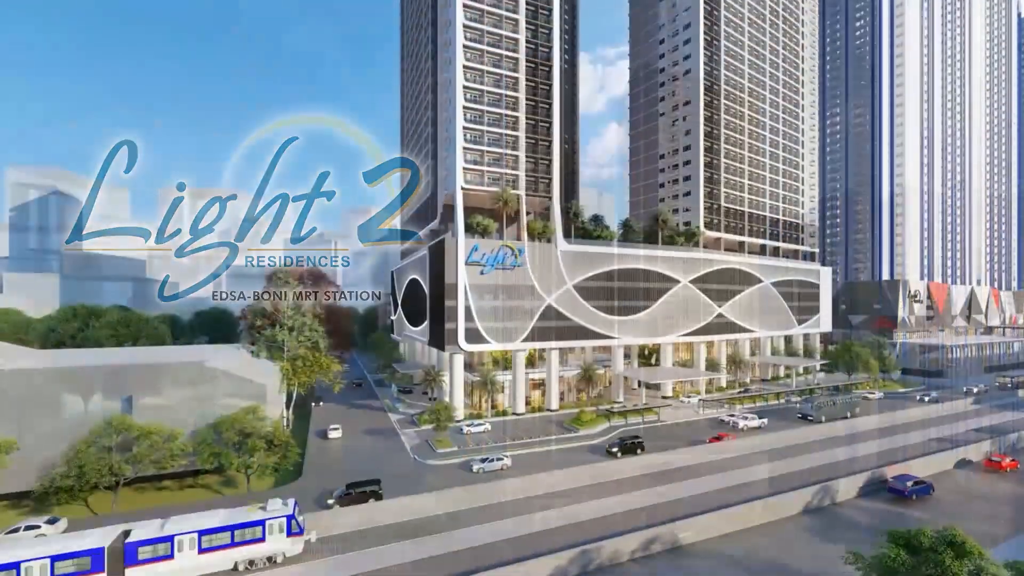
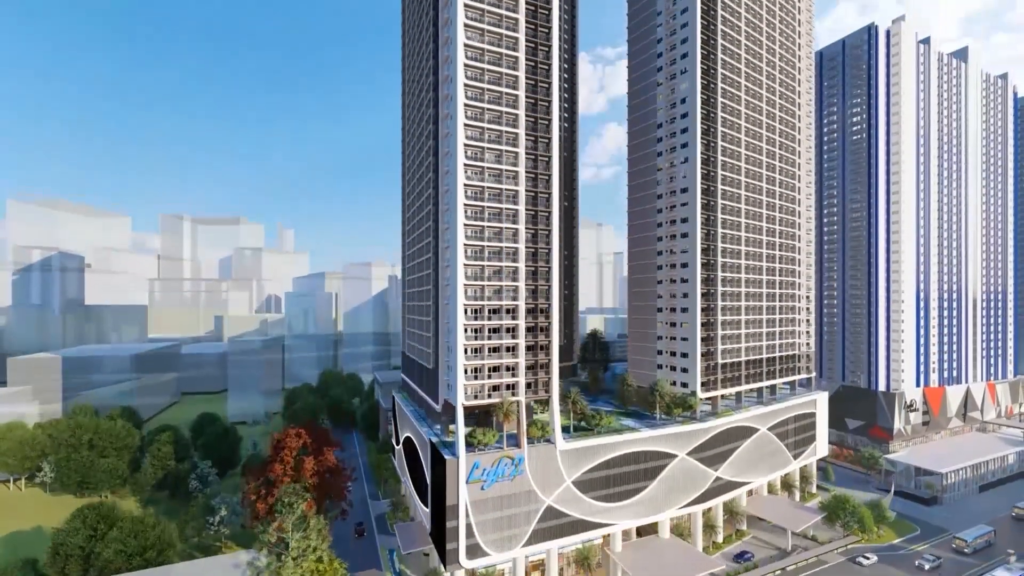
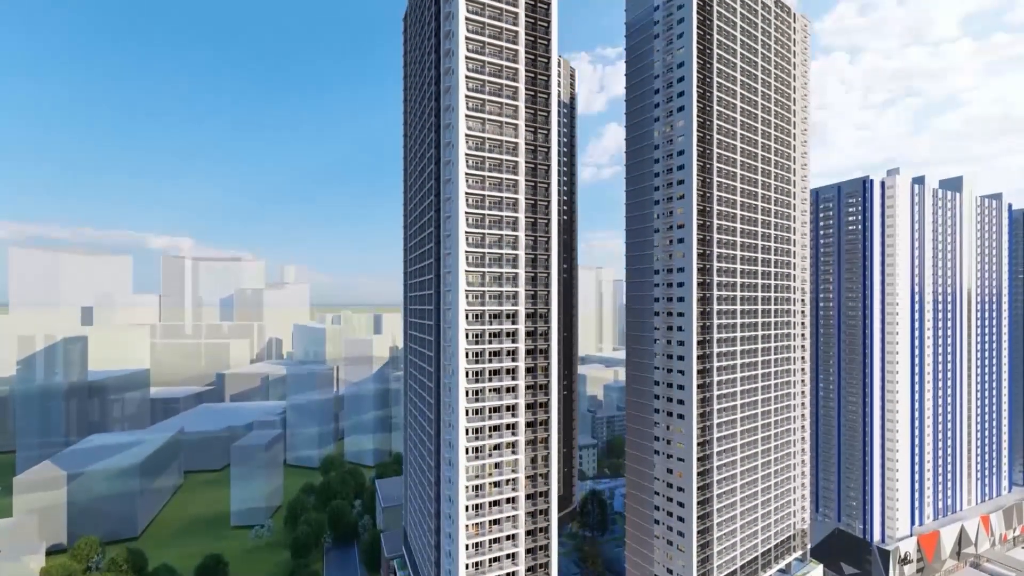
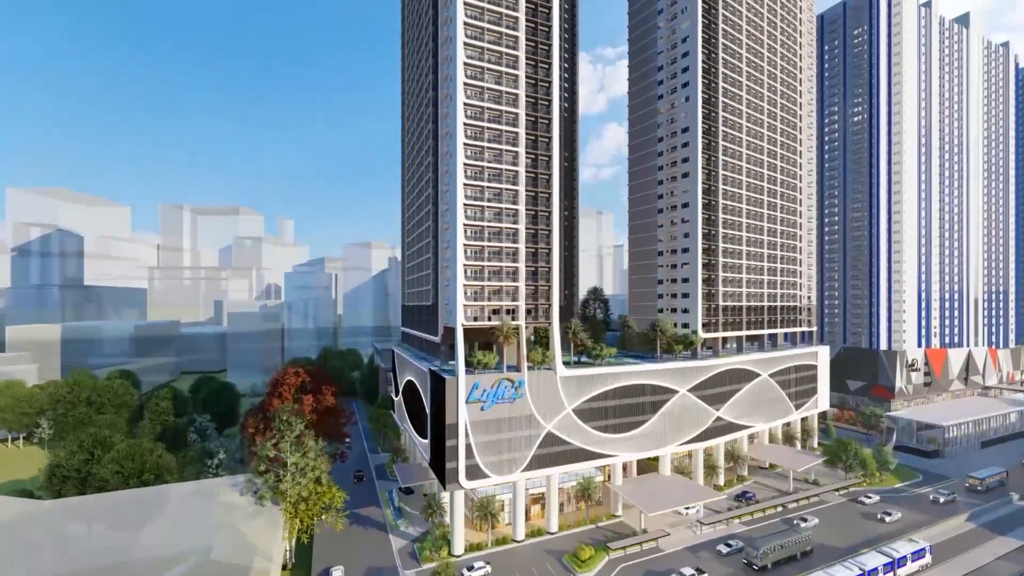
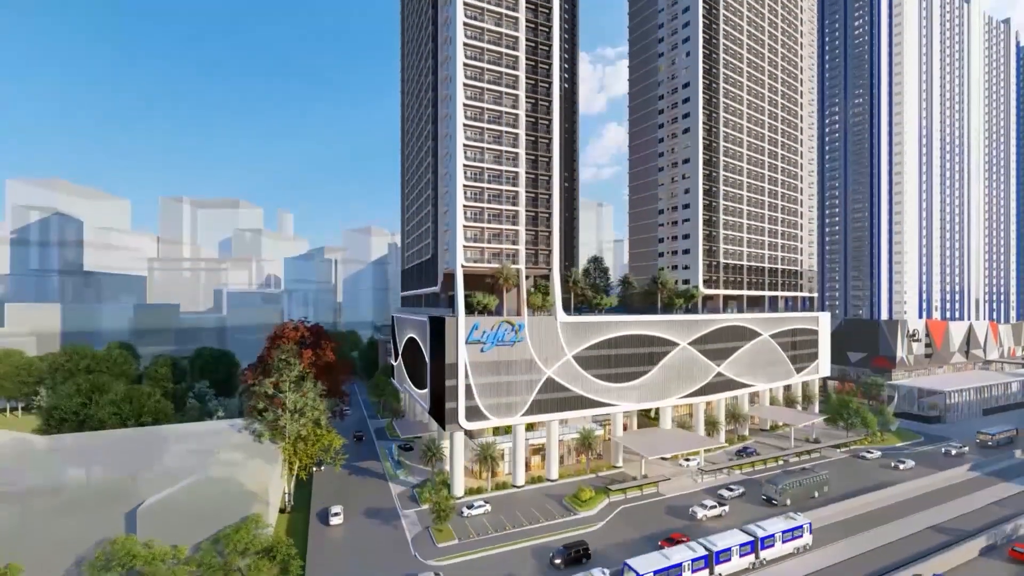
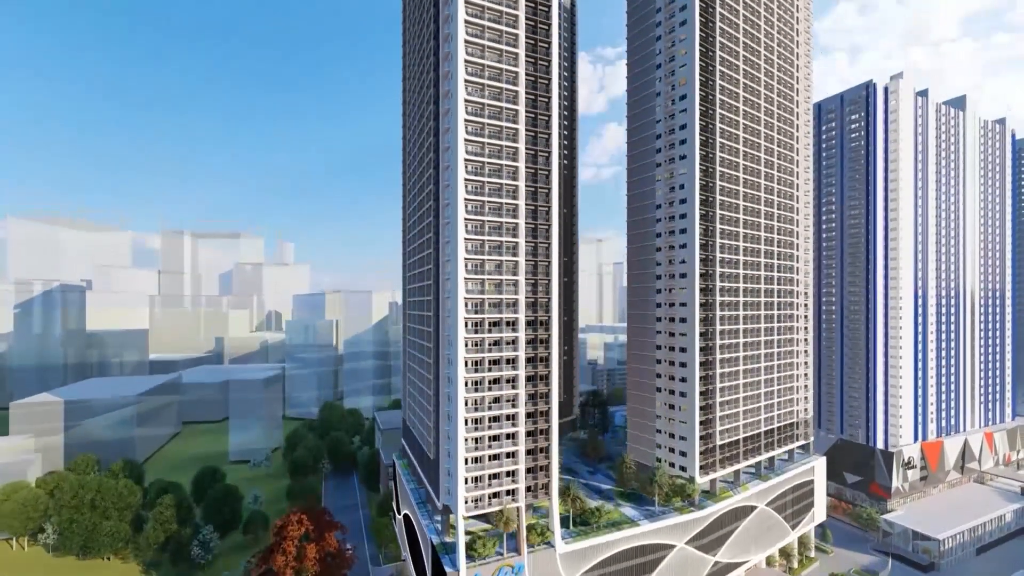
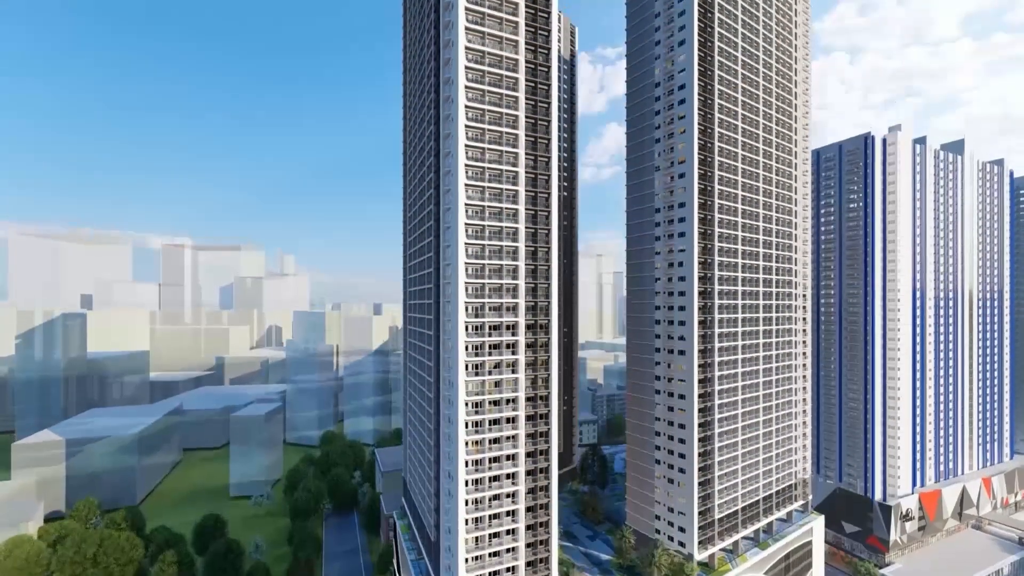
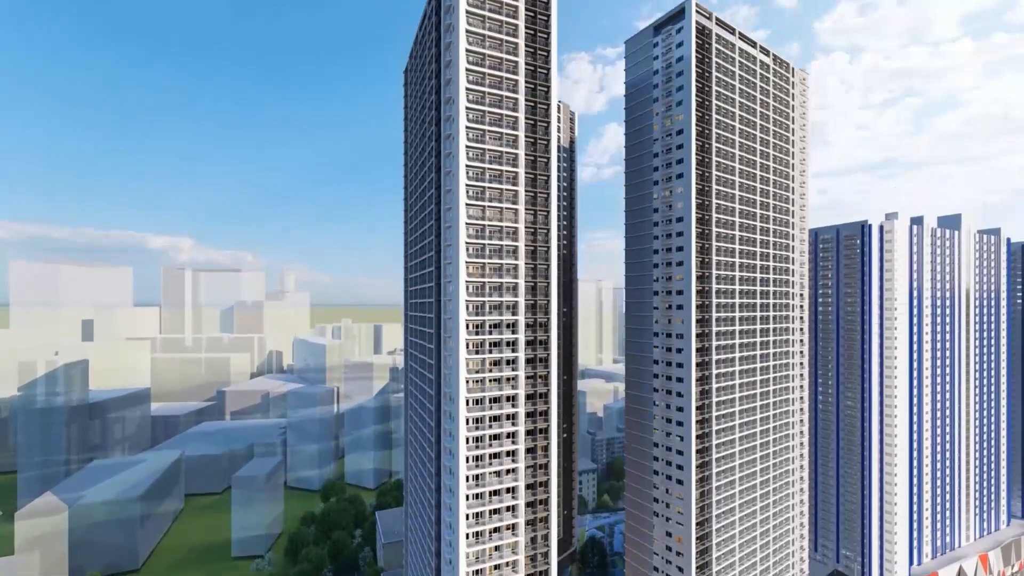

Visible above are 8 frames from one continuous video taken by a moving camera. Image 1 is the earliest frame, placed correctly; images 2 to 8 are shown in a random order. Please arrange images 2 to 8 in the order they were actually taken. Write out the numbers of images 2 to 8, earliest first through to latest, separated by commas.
5, 4, 2, 6, 7, 3, 8
